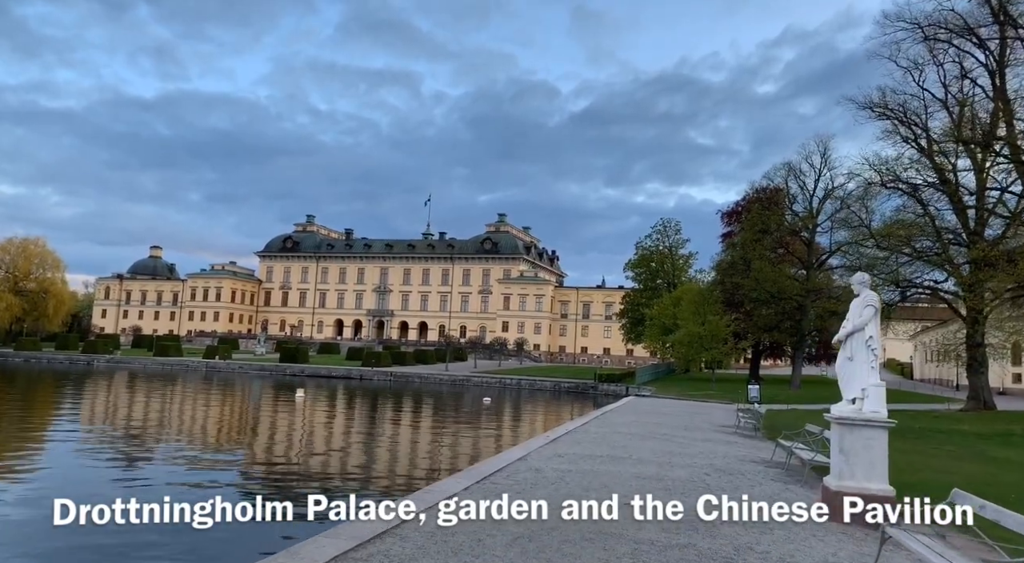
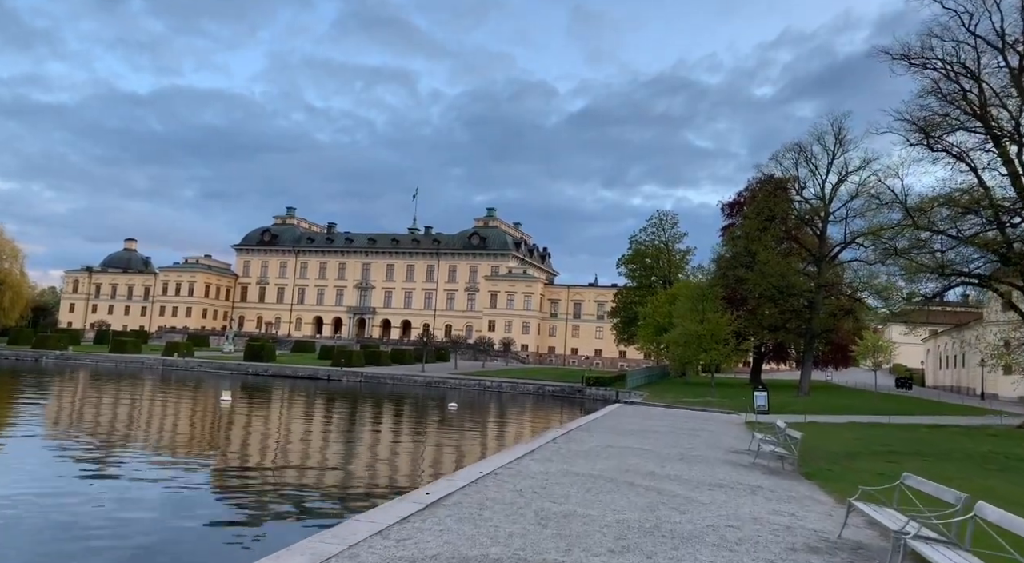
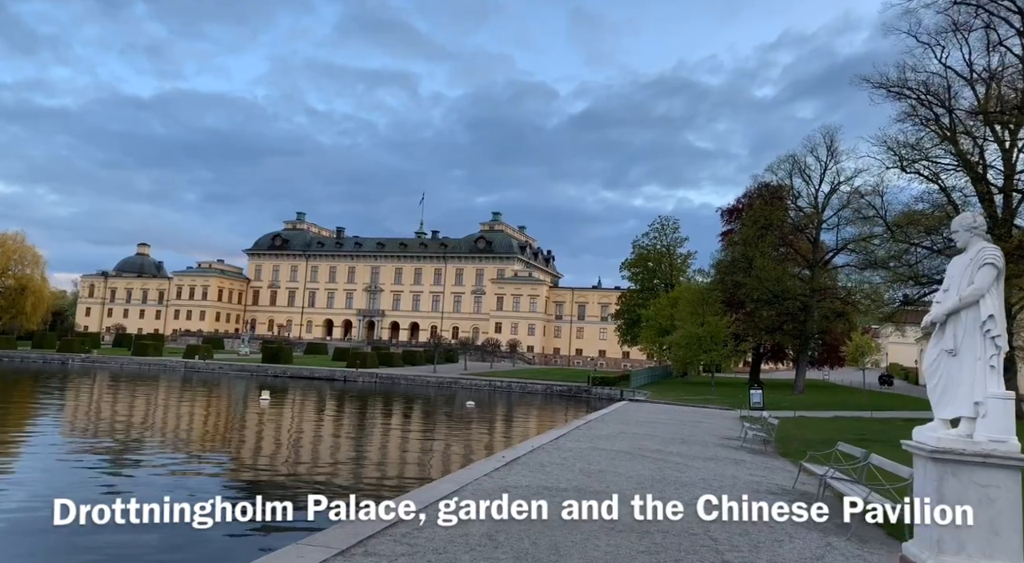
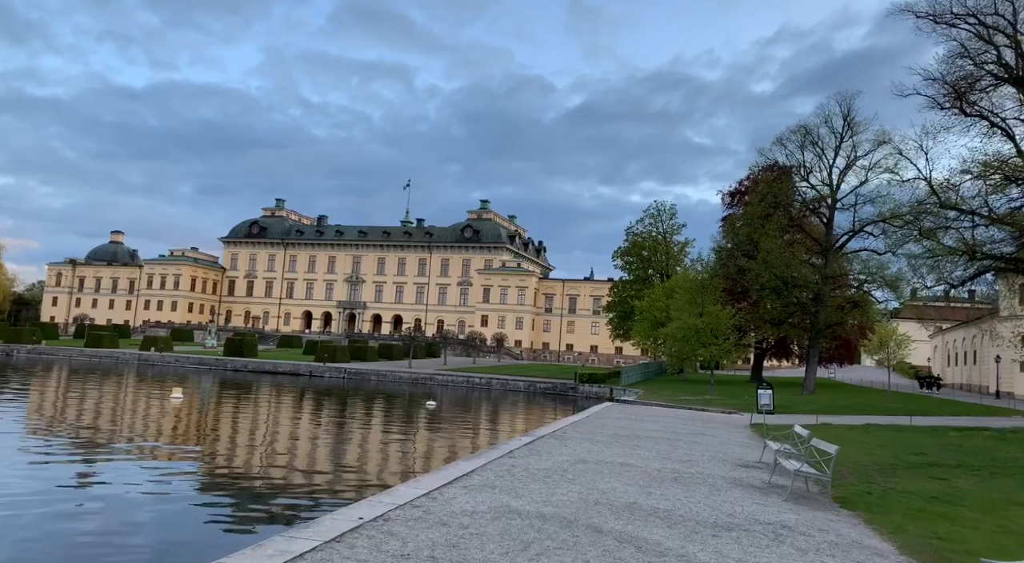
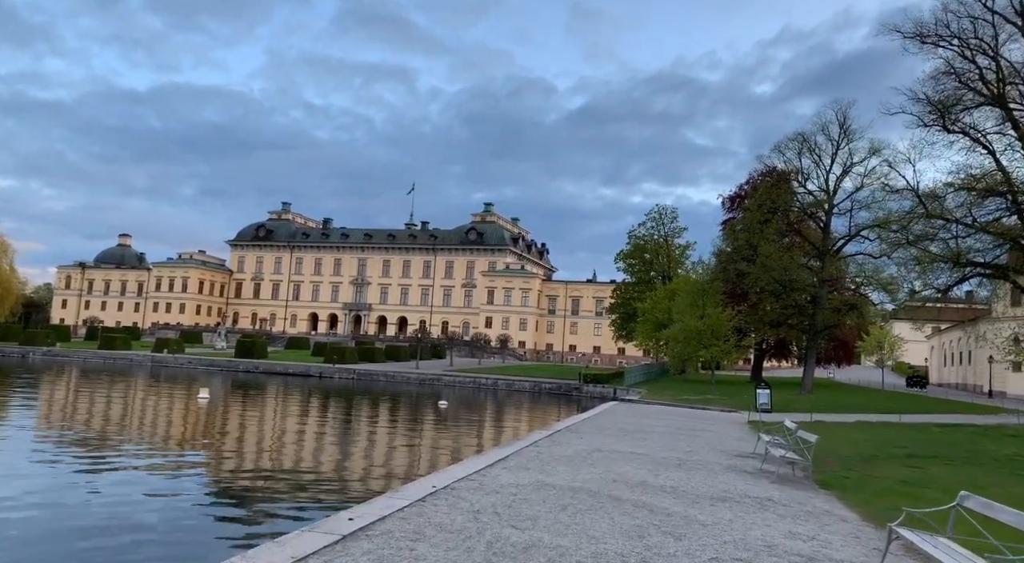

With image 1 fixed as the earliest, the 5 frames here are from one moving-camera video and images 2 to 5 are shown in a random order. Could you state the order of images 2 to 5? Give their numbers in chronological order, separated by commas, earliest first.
3, 2, 5, 4
